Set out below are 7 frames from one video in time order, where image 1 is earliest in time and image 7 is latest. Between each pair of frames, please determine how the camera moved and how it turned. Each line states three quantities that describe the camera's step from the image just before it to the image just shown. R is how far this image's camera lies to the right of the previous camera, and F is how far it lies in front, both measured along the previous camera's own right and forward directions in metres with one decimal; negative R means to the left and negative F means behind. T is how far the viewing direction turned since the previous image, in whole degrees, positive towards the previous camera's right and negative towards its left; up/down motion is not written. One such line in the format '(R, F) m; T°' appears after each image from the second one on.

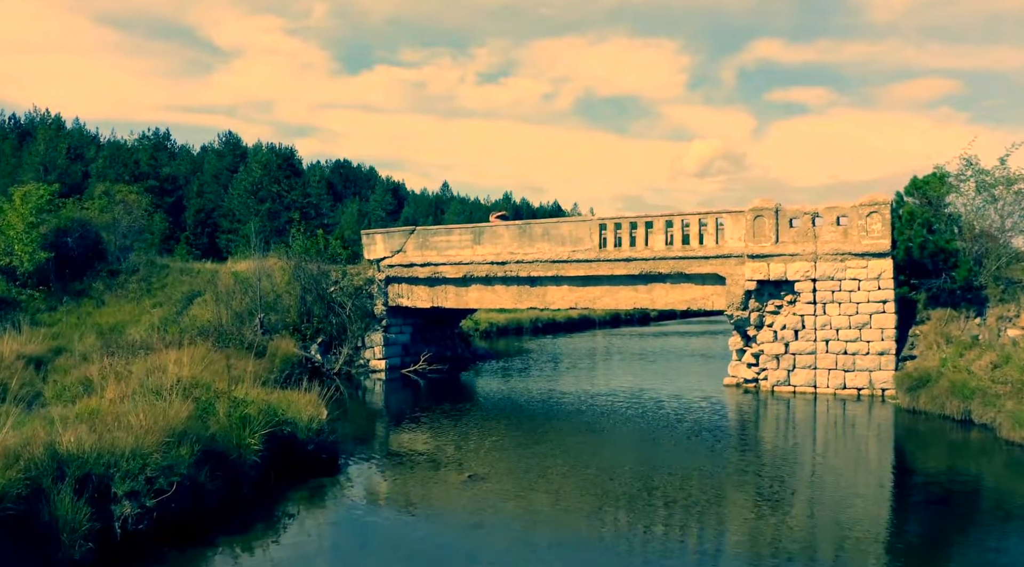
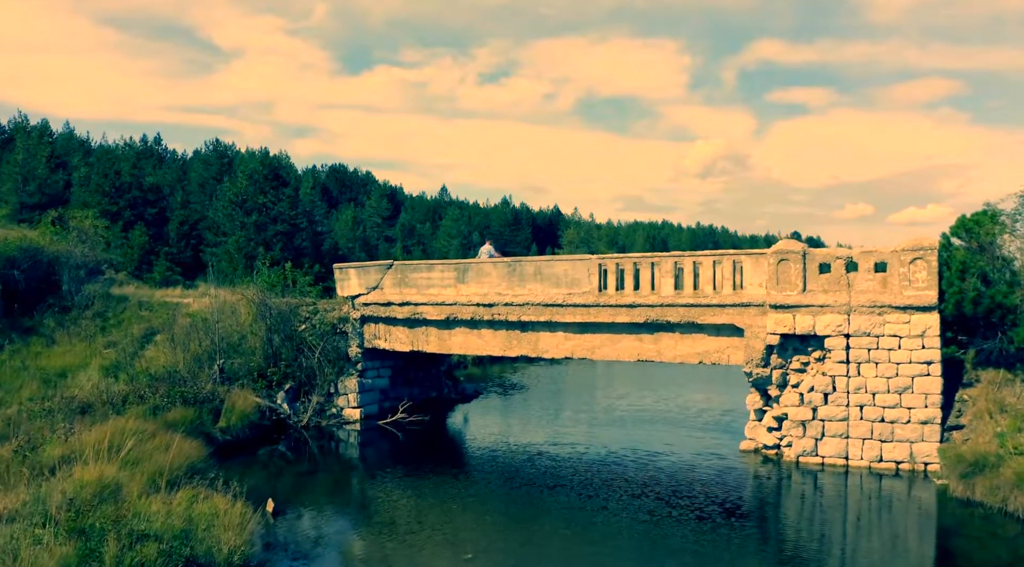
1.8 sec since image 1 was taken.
(+0.4, +3.2) m; 0°
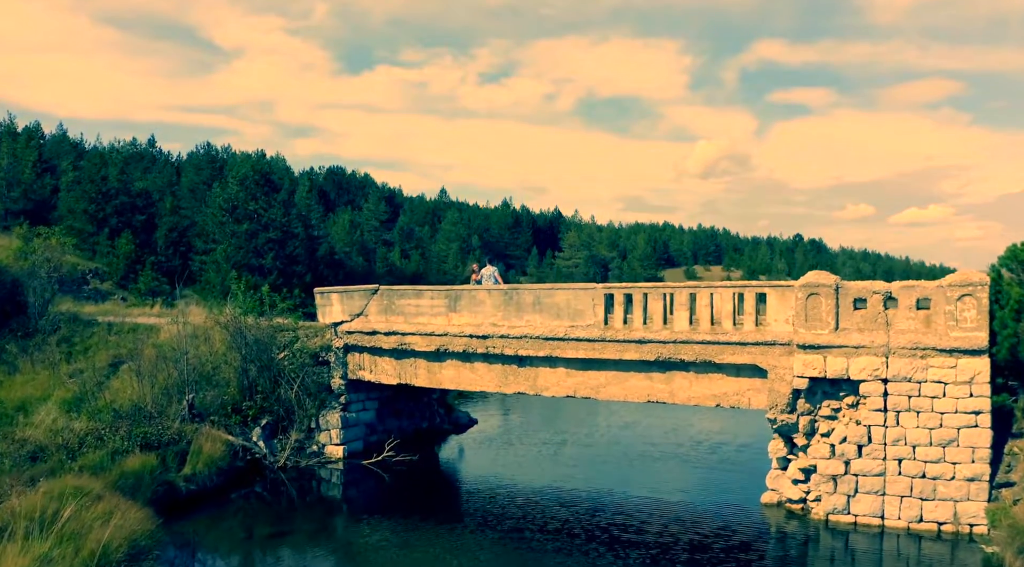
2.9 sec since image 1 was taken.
(+0.1, +2.3) m; 0°
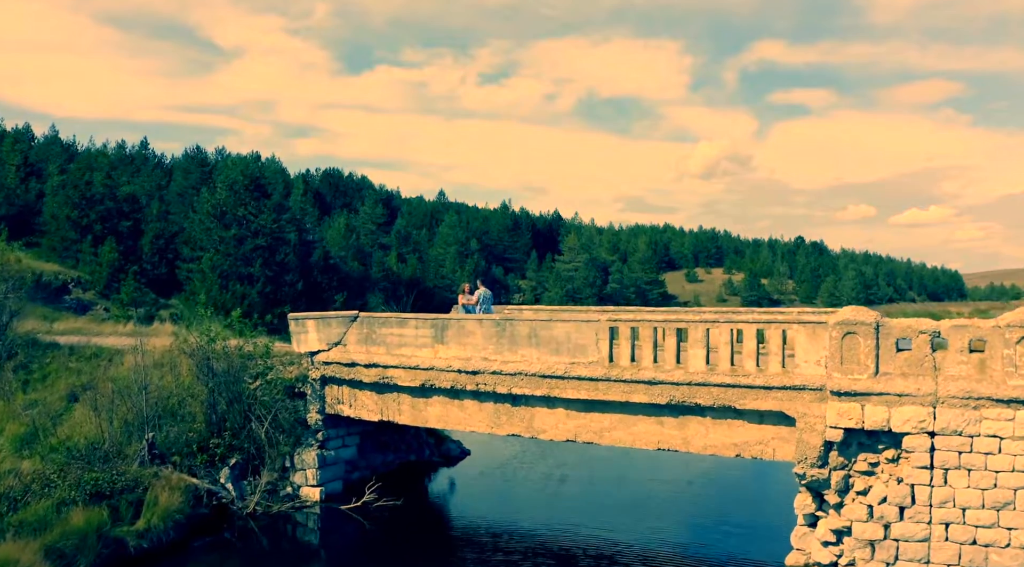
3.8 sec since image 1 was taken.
(+0.1, +2.4) m; 0°
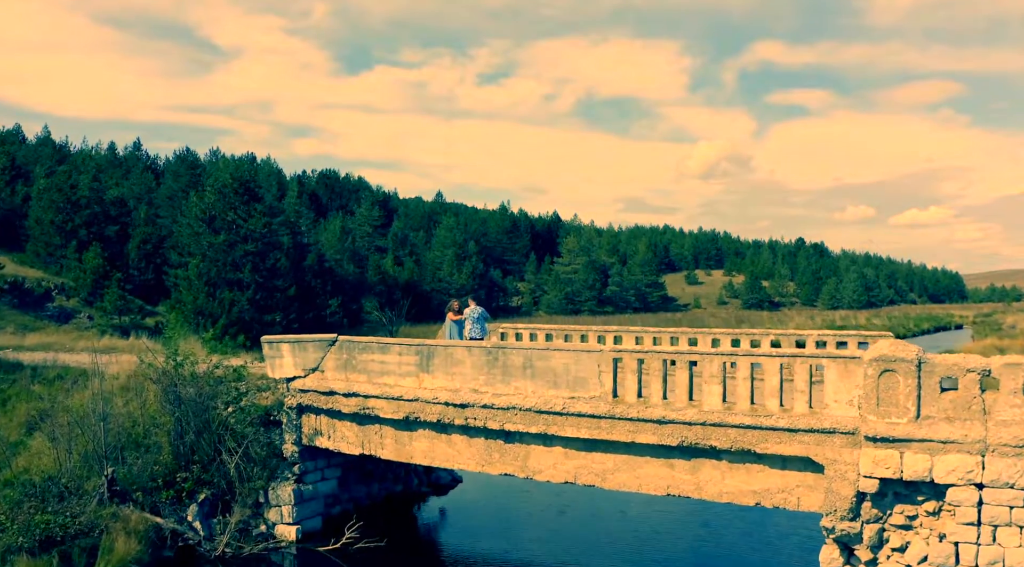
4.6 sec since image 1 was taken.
(+0.1, +2.0) m; 0°
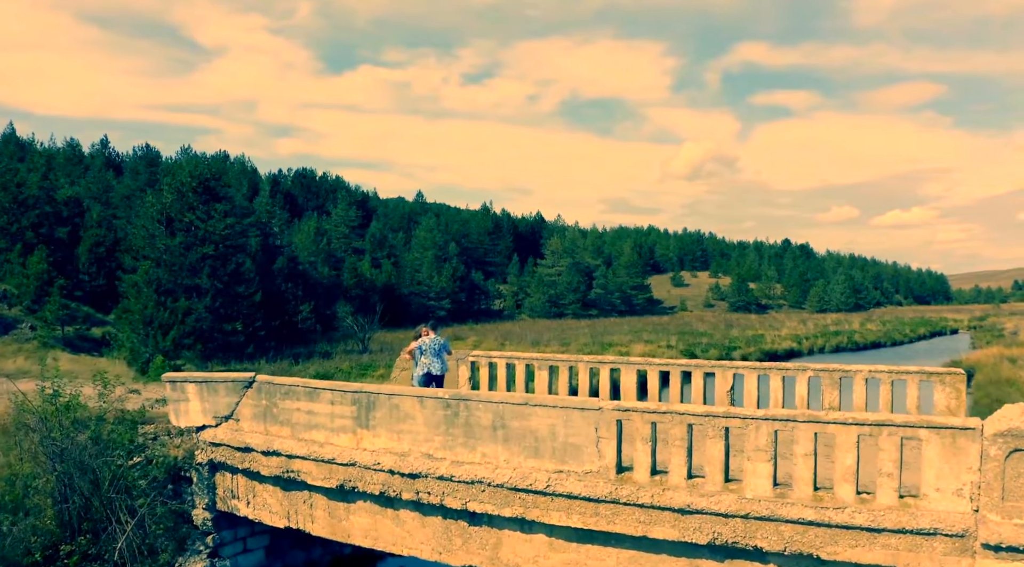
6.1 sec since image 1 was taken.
(+0.3, +4.6) m; +1°
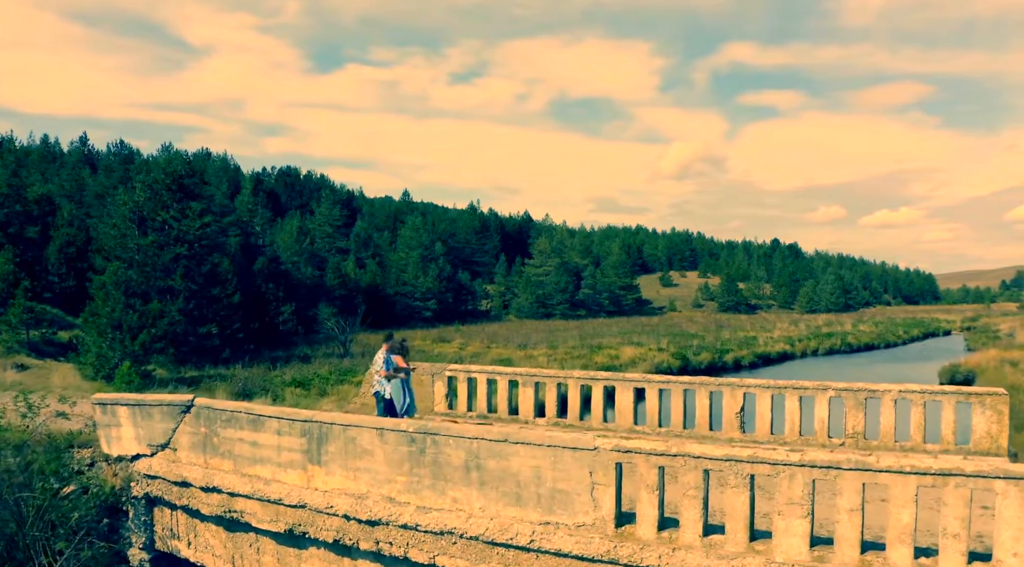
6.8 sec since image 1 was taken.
(+0.1, +2.2) m; +1°
